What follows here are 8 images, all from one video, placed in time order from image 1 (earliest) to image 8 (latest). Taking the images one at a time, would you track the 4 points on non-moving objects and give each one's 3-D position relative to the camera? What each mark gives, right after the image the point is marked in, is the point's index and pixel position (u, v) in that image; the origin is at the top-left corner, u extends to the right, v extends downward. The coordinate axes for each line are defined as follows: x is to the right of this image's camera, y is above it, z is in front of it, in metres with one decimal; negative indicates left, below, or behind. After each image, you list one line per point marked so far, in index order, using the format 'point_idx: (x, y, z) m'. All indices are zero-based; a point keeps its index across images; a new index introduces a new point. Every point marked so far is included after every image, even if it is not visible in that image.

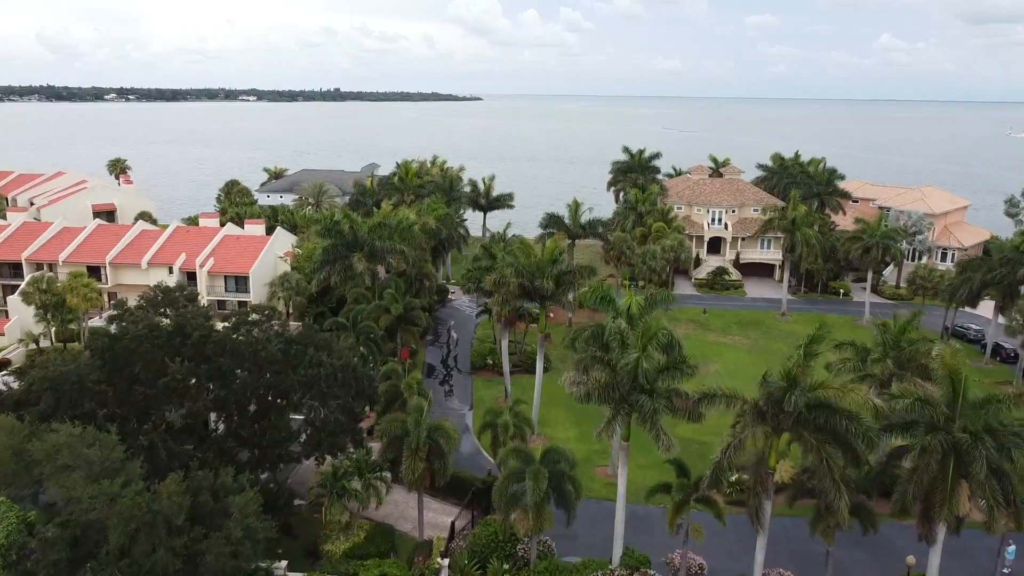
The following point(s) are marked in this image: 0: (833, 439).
0: (+9.2, -4.3, +19.2) m
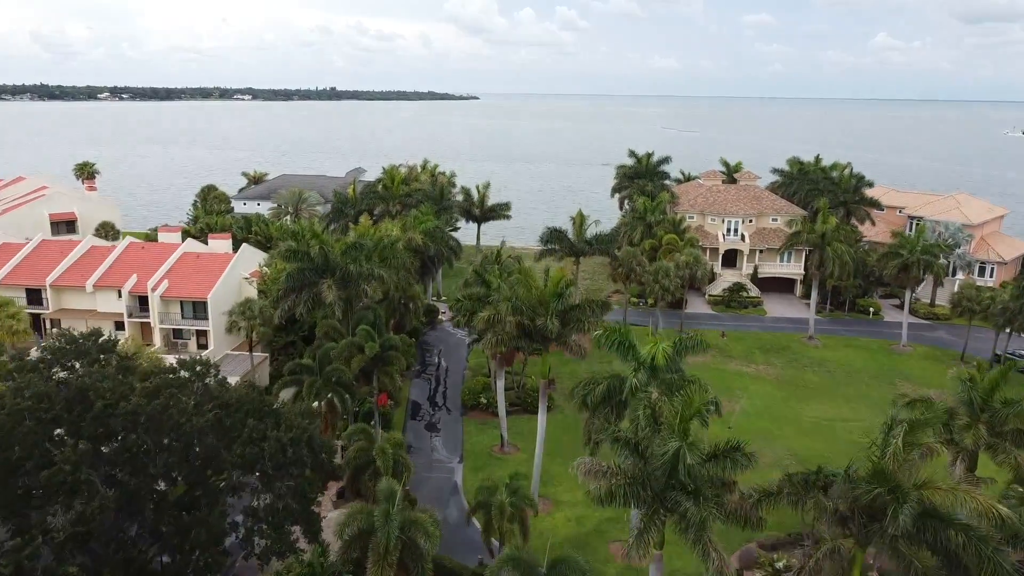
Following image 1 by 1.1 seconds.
0: (+9.1, -5.7, +14.3) m
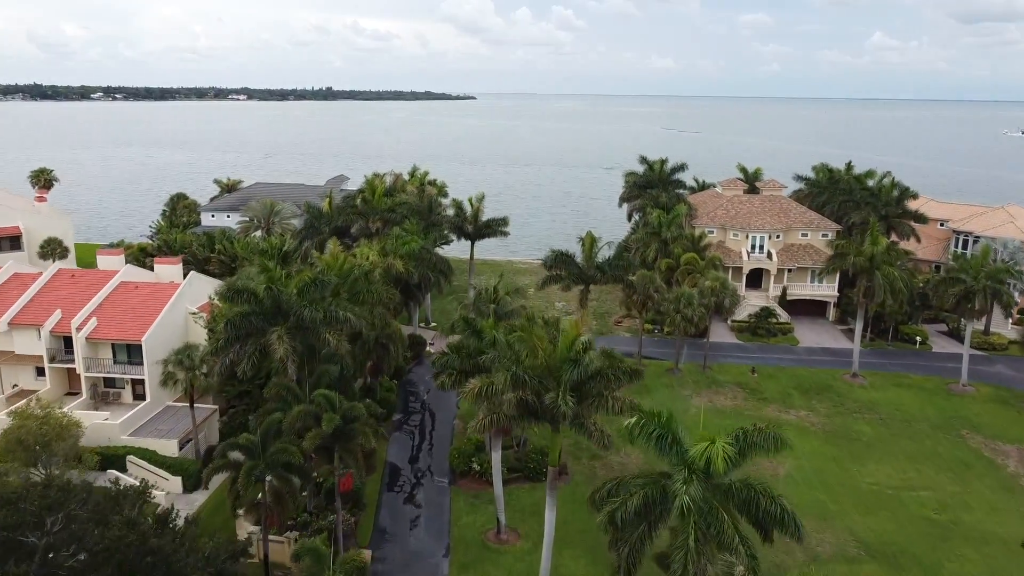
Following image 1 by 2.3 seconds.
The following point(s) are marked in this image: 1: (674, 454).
0: (+9.2, -7.4, +8.3) m
1: (+3.8, -3.8, +15.6) m
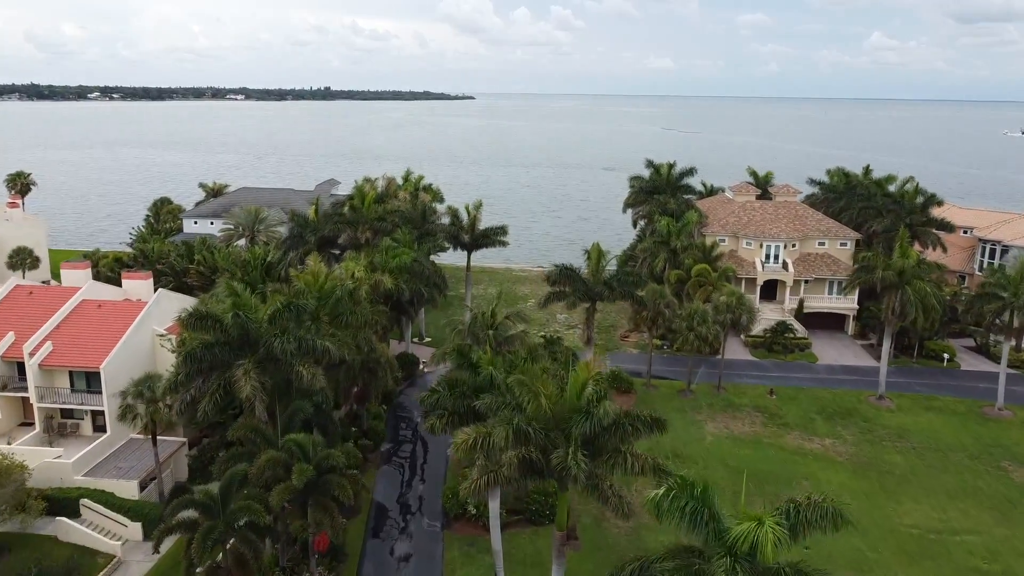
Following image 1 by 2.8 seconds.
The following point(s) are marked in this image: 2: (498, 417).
0: (+9.2, -8.3, +5.5) m
1: (+3.8, -4.7, +12.8) m
2: (-0.4, -2.9, +16.0) m
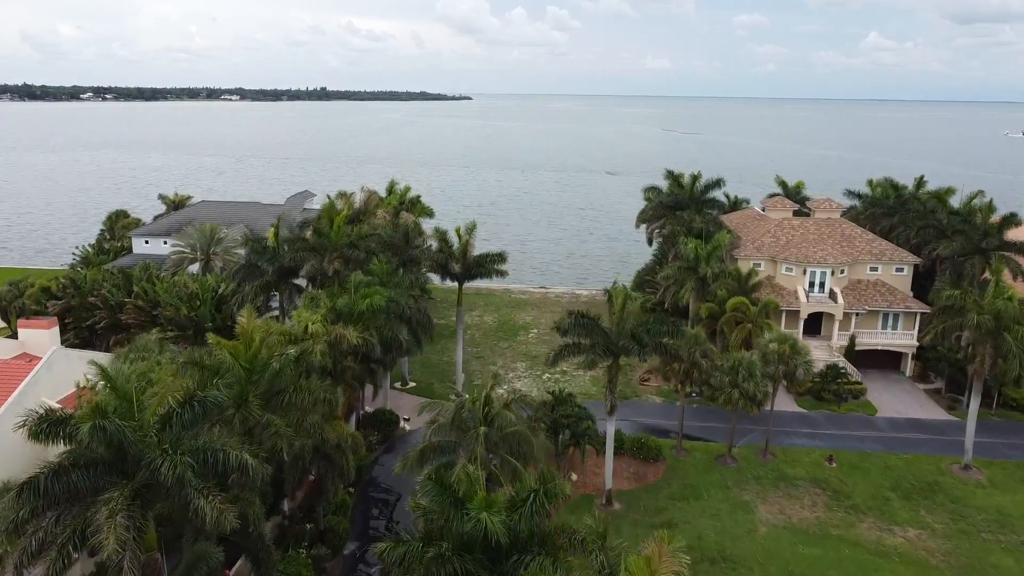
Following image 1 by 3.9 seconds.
0: (+9.3, -10.2, -1.2) m
1: (+3.9, -6.6, +6.1) m
2: (-0.3, -4.9, +9.2) m
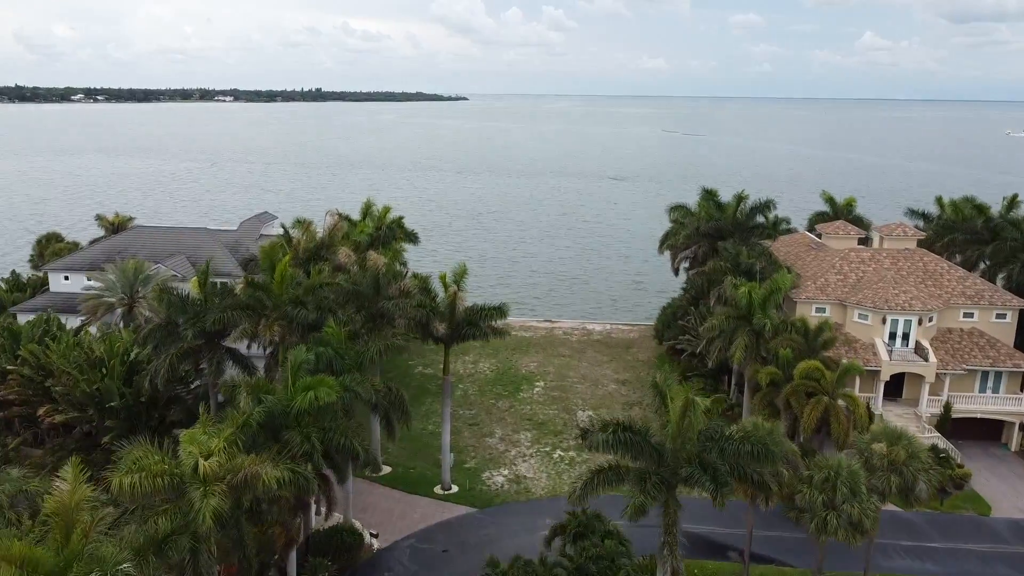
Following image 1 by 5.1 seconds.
0: (+9.7, -12.5, -9.3) m
1: (+4.2, -9.0, -2.0) m
2: (0.0, -7.3, +1.1) m
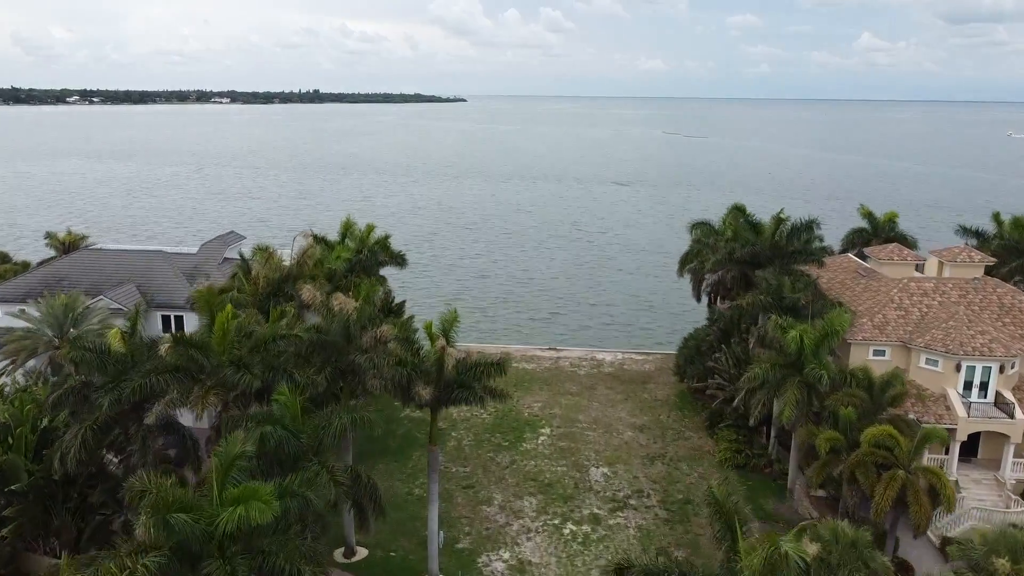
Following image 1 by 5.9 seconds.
0: (+9.8, -14.0, -14.2) m
1: (+4.3, -10.5, -7.0) m
2: (+0.1, -8.8, -3.9) m
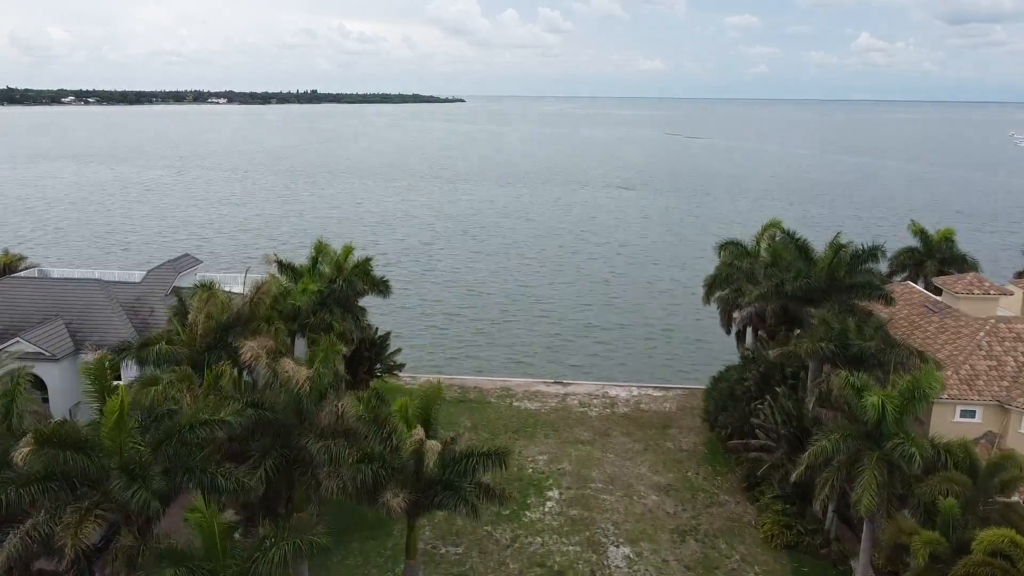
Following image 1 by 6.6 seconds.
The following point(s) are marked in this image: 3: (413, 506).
0: (+10.0, -15.5, -19.4) m
1: (+4.5, -11.9, -12.1) m
2: (+0.2, -10.3, -9.0) m
3: (-2.2, -4.6, +15.0) m
